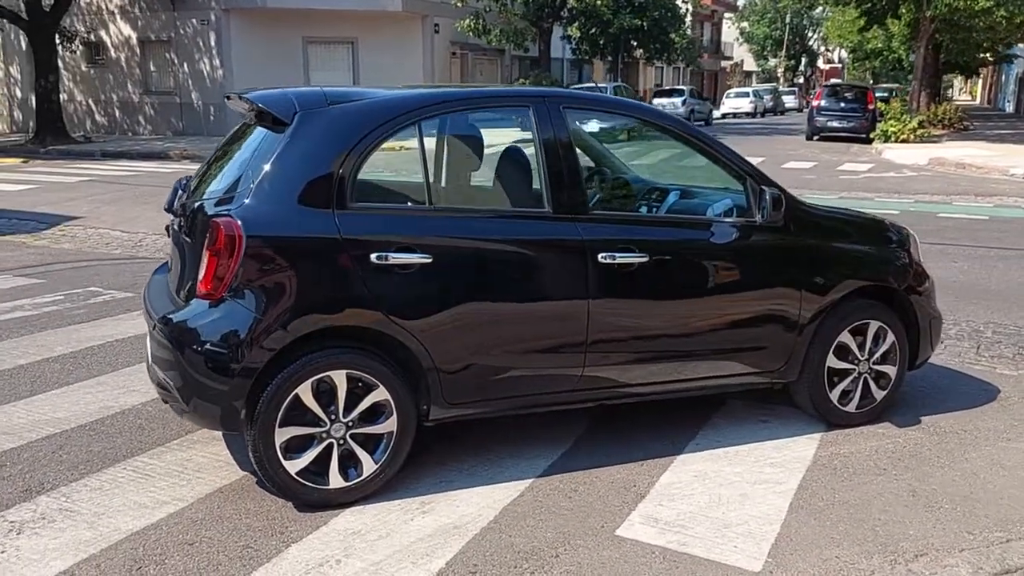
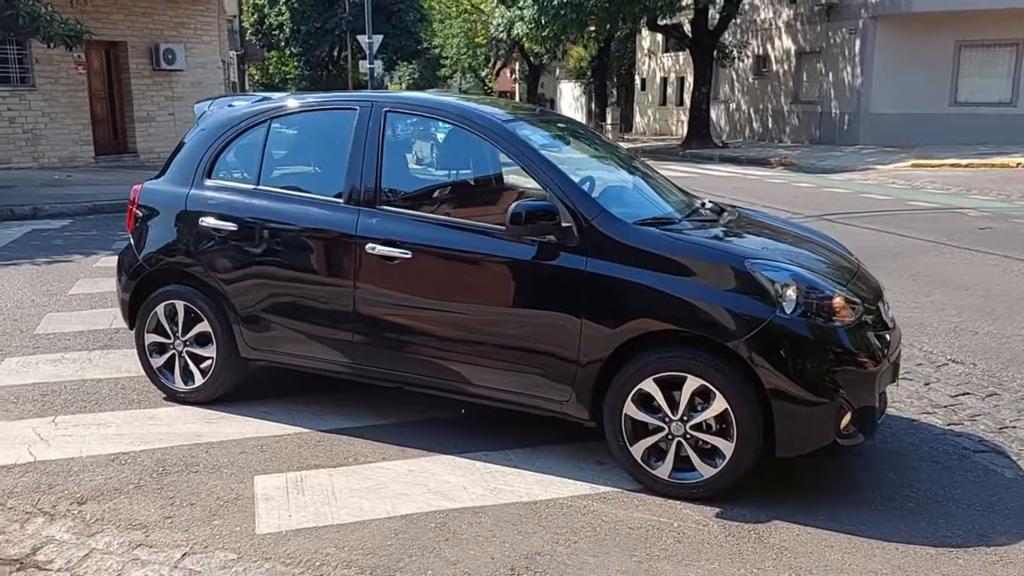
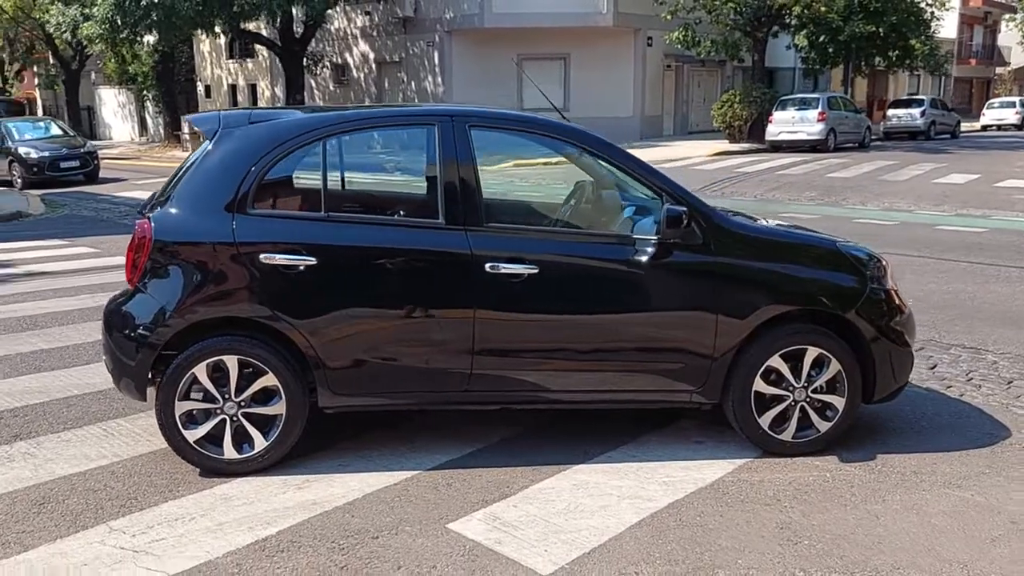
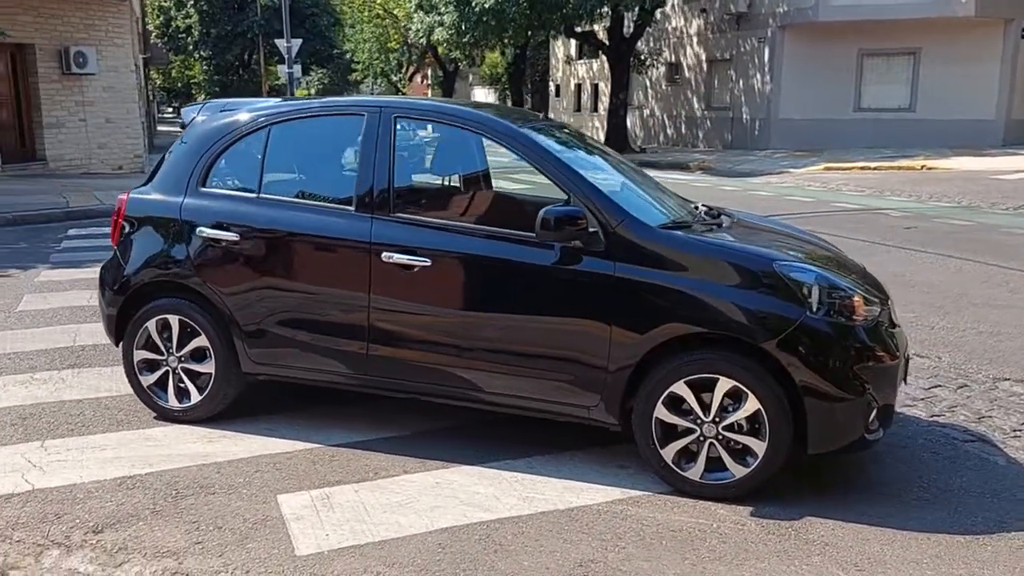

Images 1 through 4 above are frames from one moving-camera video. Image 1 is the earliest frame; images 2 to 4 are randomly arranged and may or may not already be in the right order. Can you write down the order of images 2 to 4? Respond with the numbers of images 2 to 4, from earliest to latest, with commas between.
3, 4, 2
